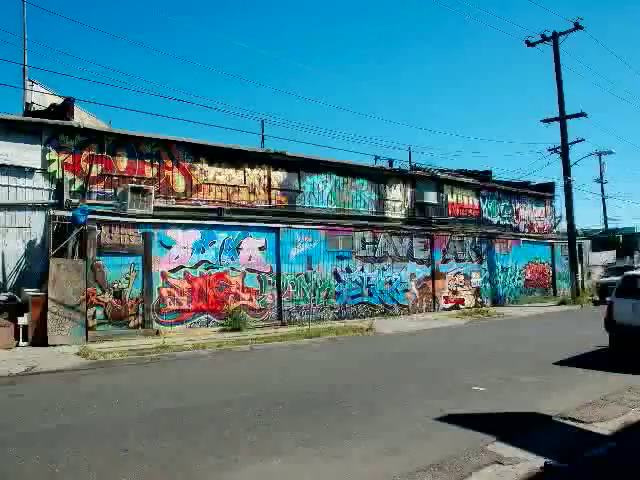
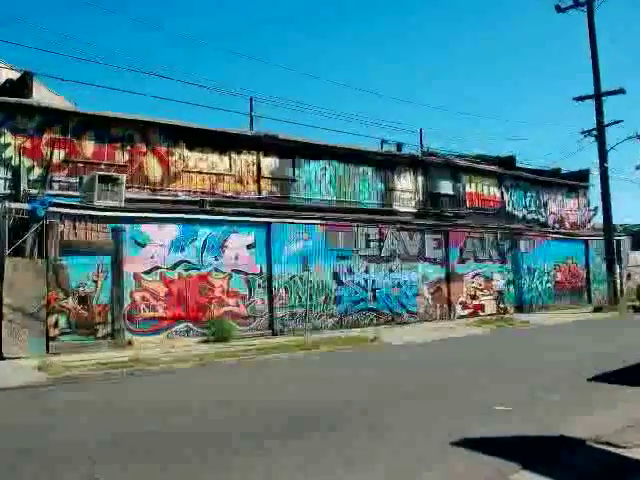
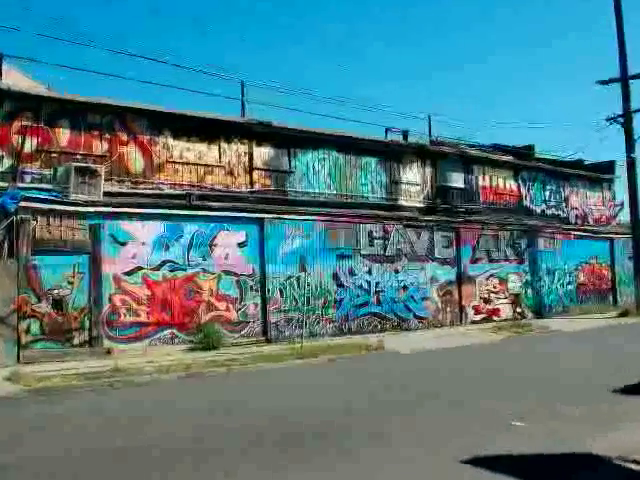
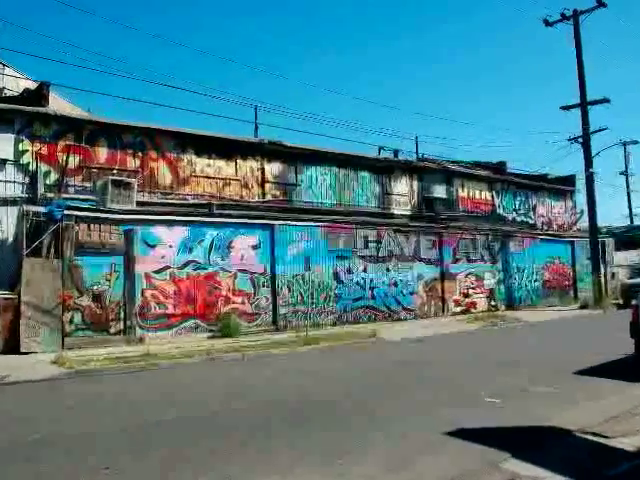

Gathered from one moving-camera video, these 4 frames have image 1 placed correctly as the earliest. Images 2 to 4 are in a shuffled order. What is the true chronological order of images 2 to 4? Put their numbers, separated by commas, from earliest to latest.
4, 2, 3
